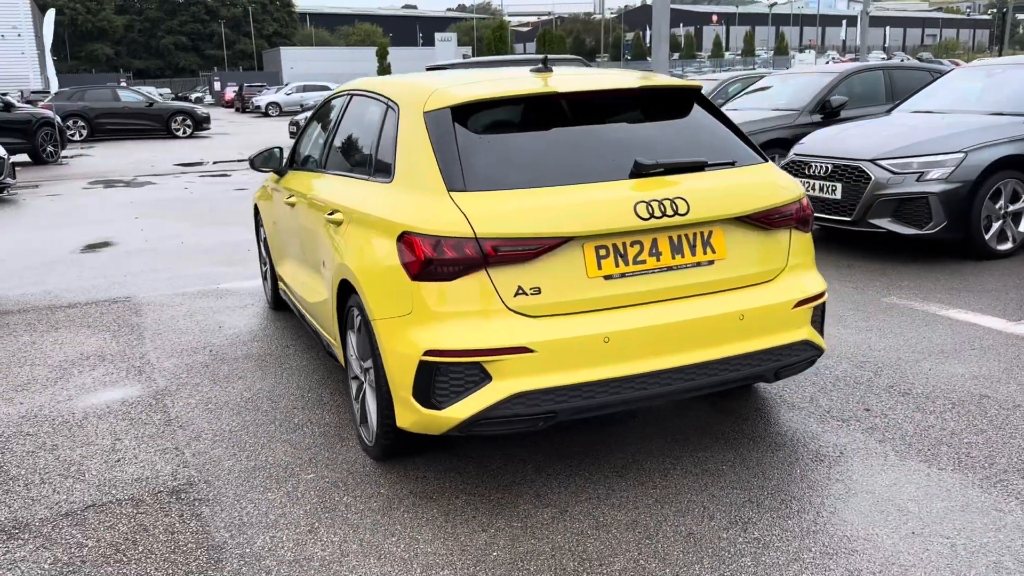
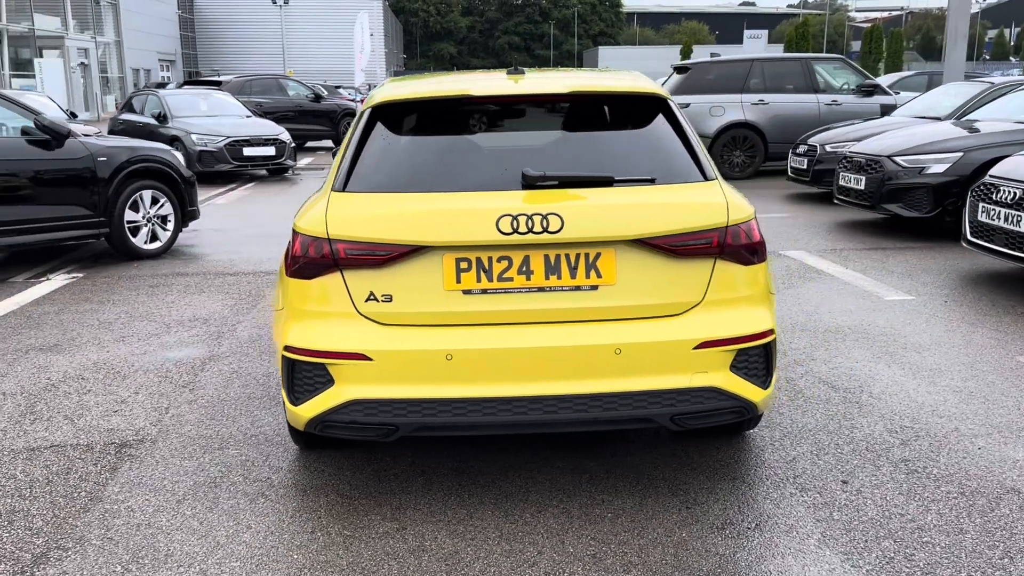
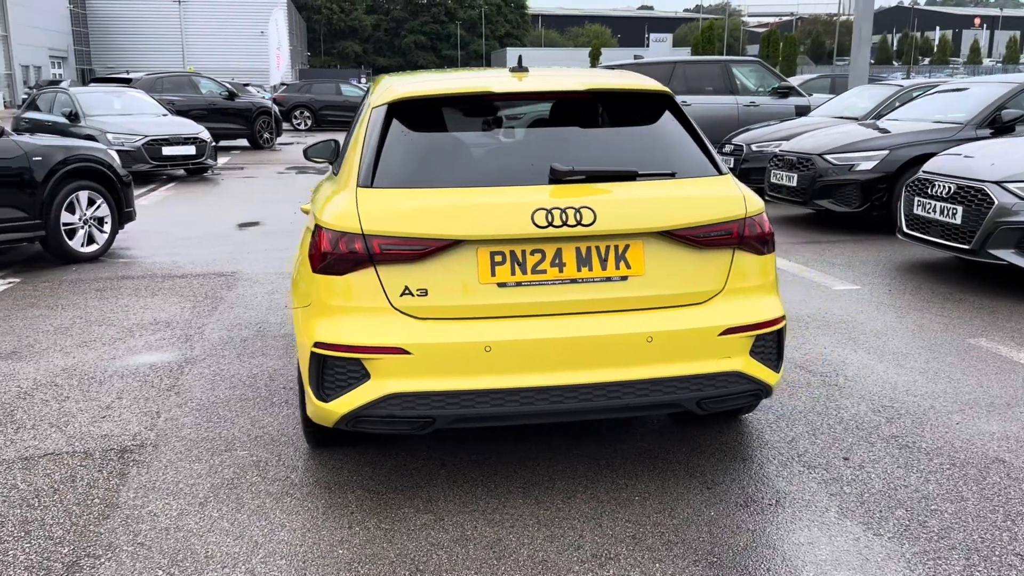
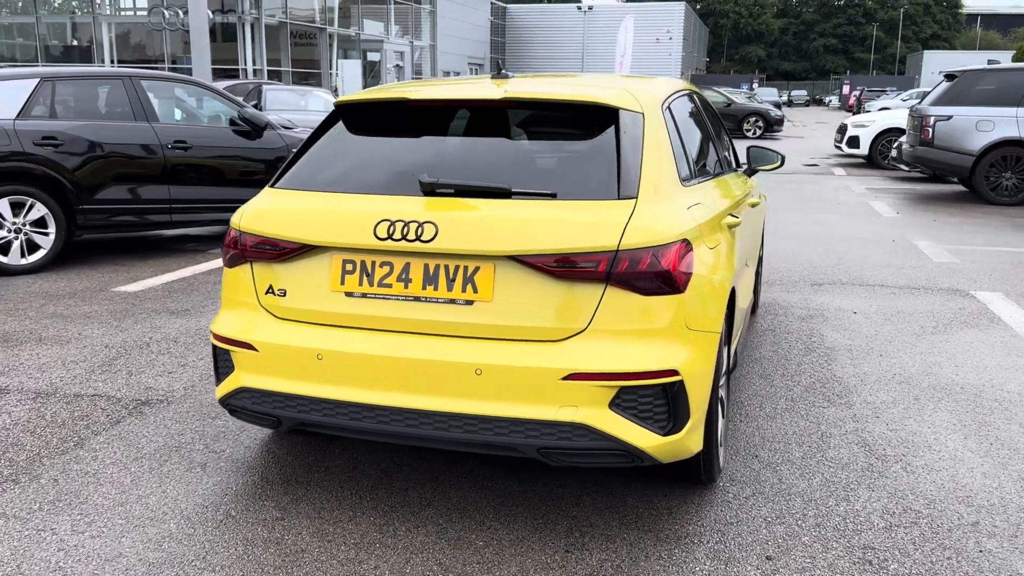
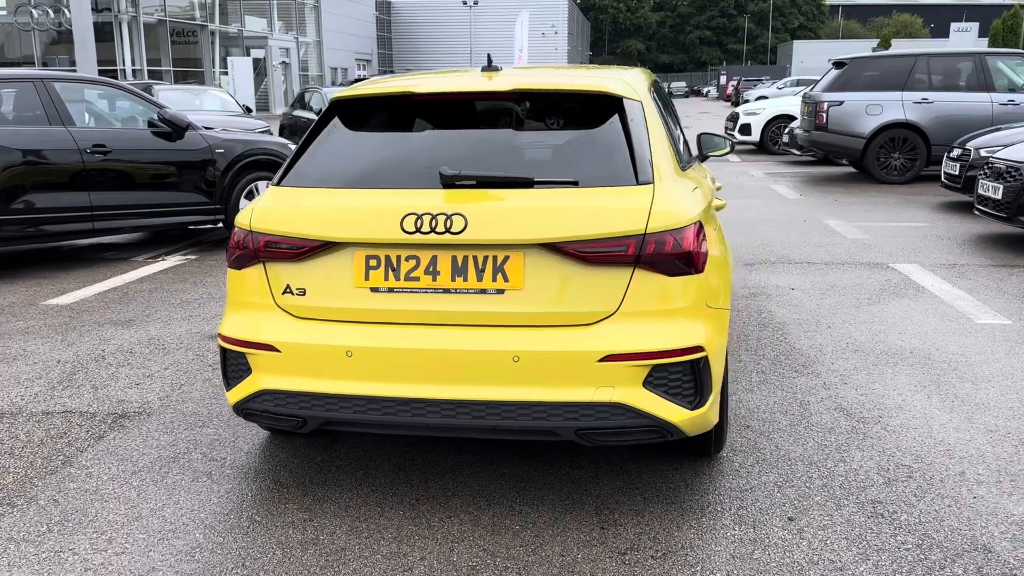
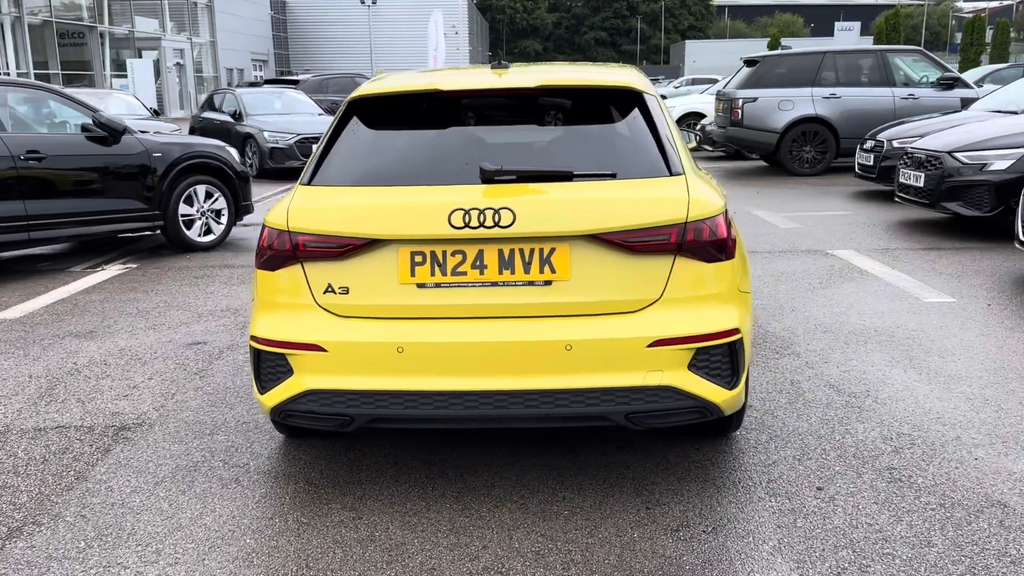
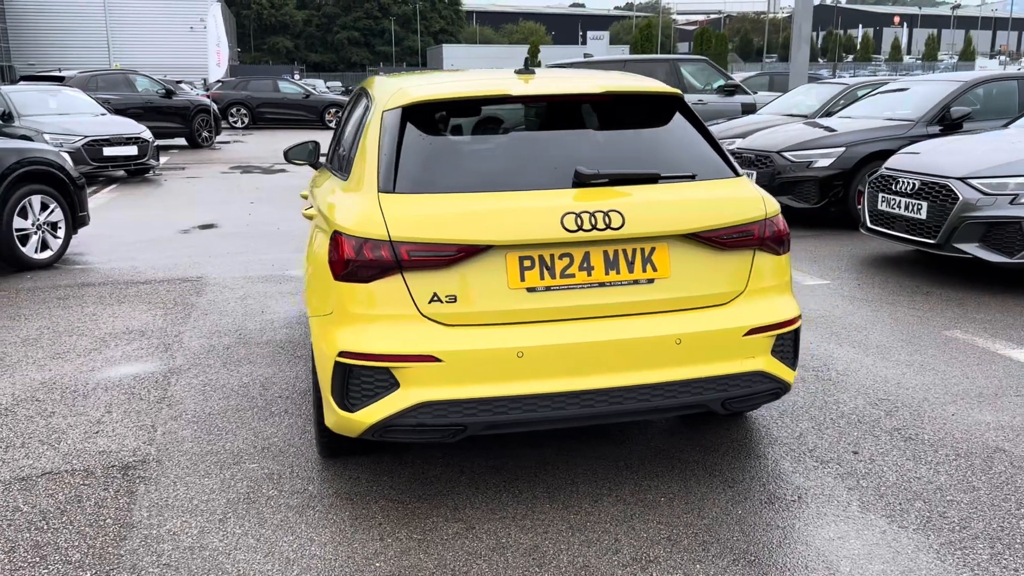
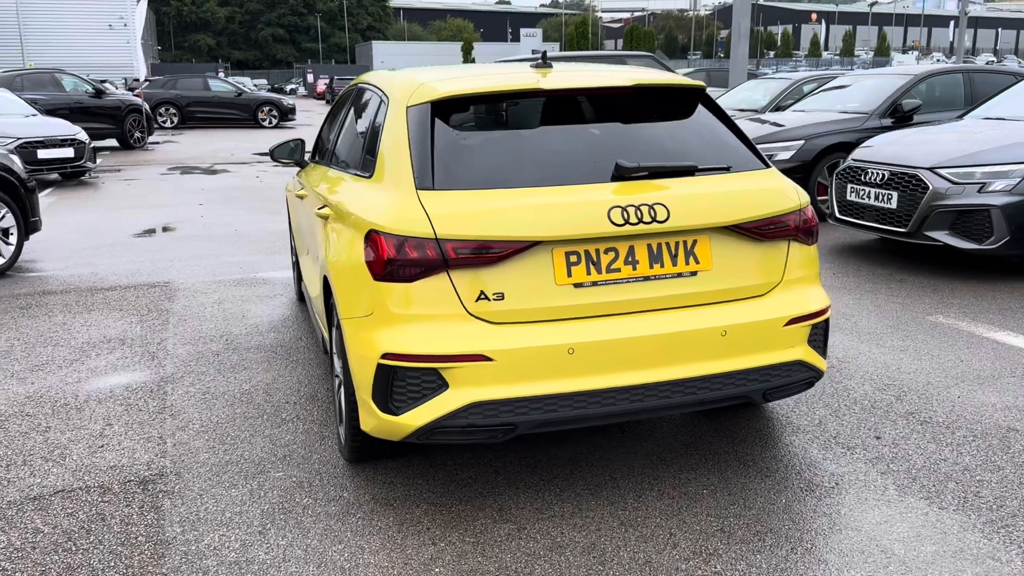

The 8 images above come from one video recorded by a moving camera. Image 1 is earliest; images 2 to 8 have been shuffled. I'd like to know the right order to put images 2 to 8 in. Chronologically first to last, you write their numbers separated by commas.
8, 7, 3, 2, 6, 5, 4
